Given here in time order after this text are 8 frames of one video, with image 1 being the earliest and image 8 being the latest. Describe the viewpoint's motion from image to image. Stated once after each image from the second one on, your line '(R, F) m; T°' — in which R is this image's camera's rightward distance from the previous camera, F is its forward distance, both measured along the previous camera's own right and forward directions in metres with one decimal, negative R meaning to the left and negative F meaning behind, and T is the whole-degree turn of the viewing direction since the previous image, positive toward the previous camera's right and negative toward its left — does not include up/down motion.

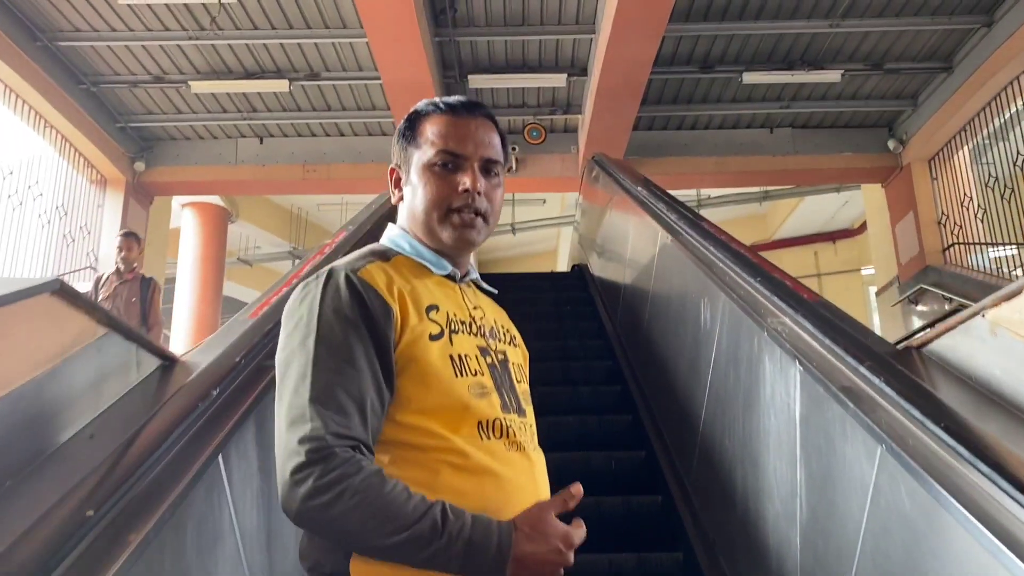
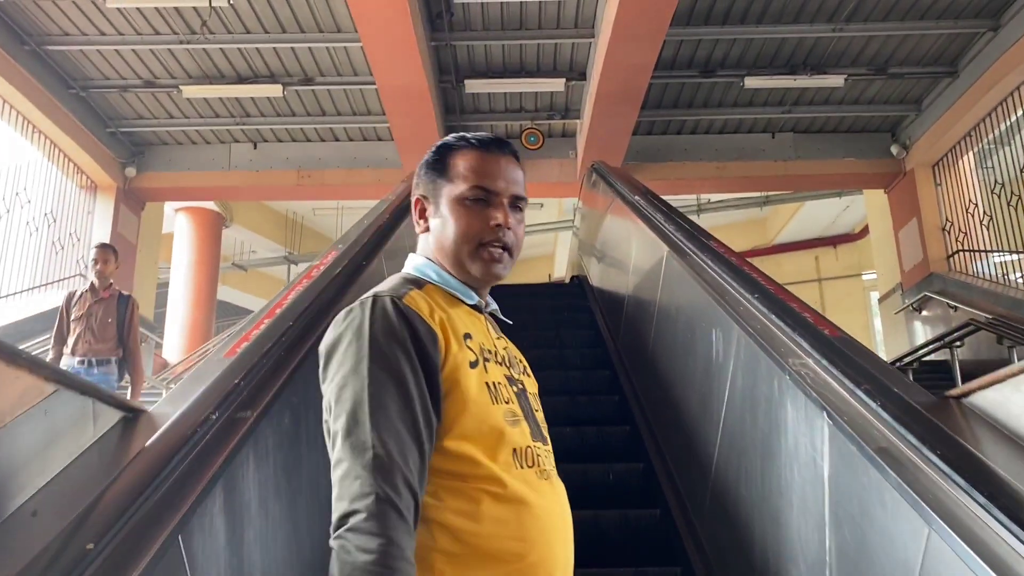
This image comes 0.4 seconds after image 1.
(0.0, +0.1) m; 0°
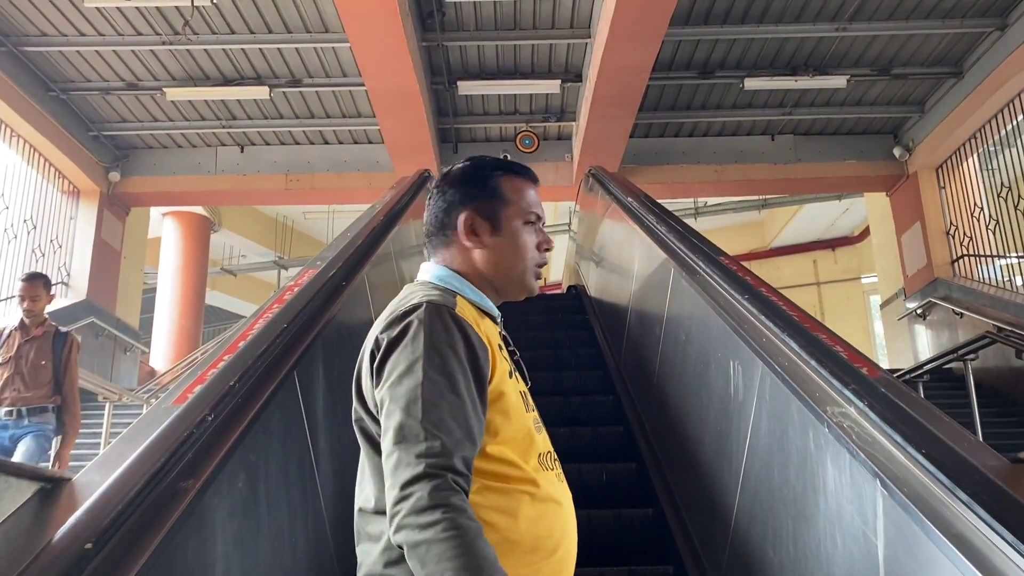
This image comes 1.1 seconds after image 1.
(0.0, +0.2) m; 0°
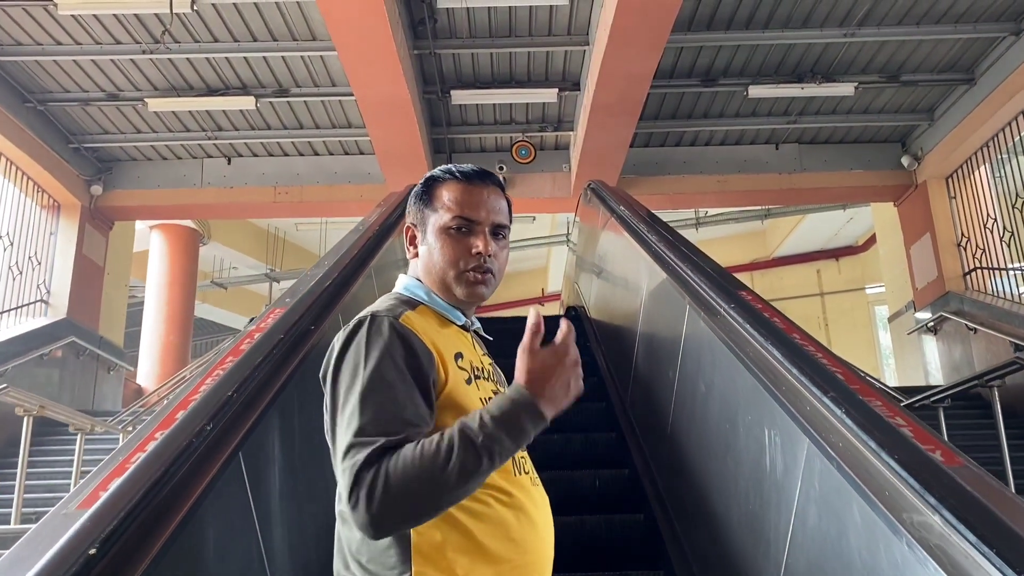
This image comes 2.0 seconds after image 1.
(0.0, +0.2) m; 0°
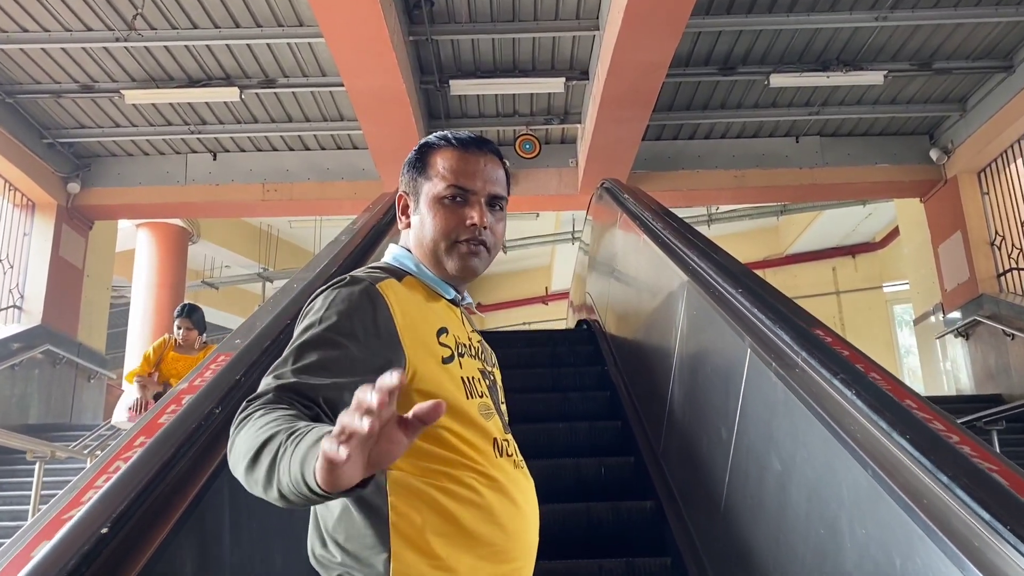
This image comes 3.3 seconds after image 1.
(0.0, +0.4) m; 0°
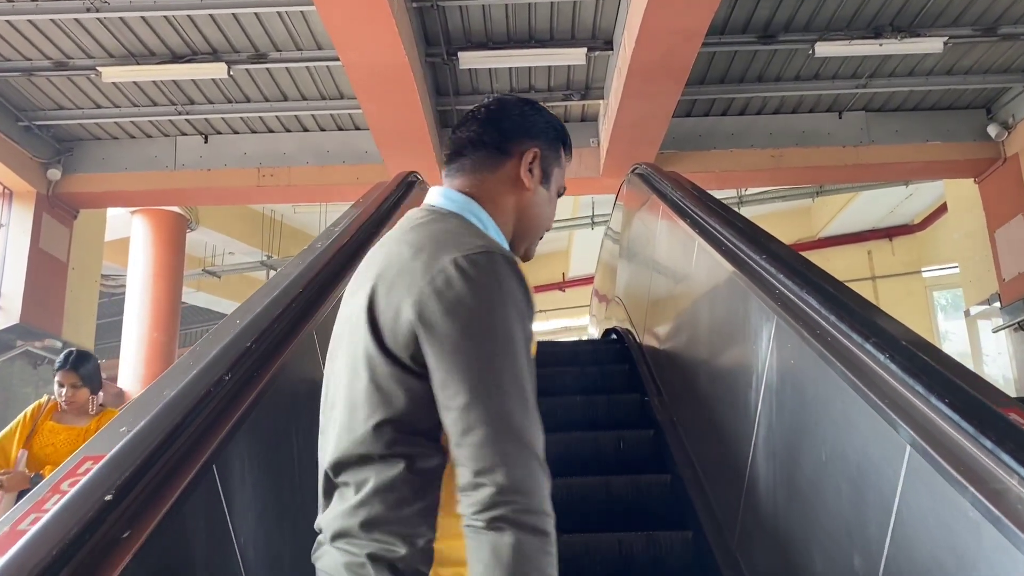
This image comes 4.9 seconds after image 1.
(0.0, +0.5) m; -1°
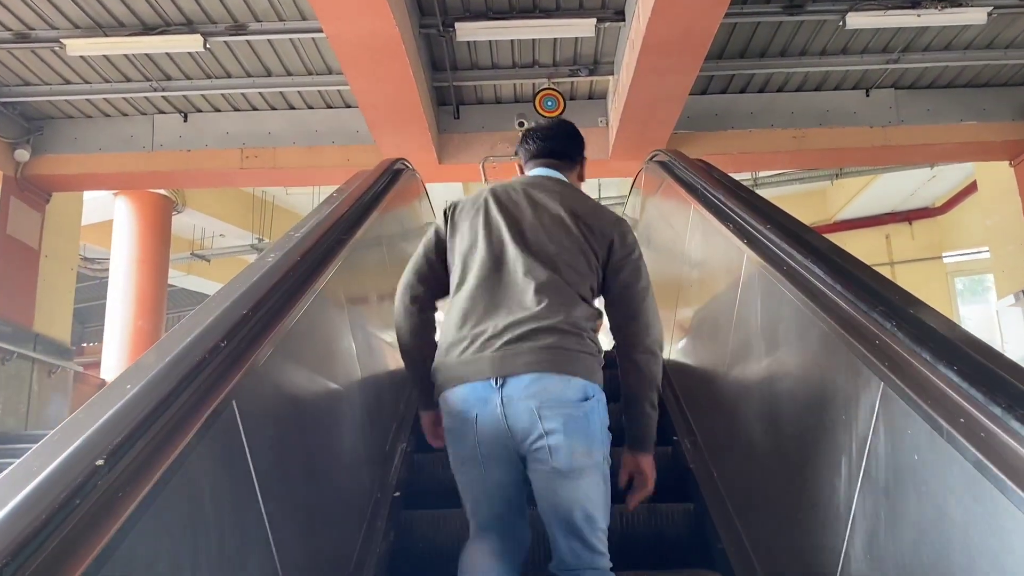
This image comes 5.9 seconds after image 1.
(0.0, +0.4) m; 0°
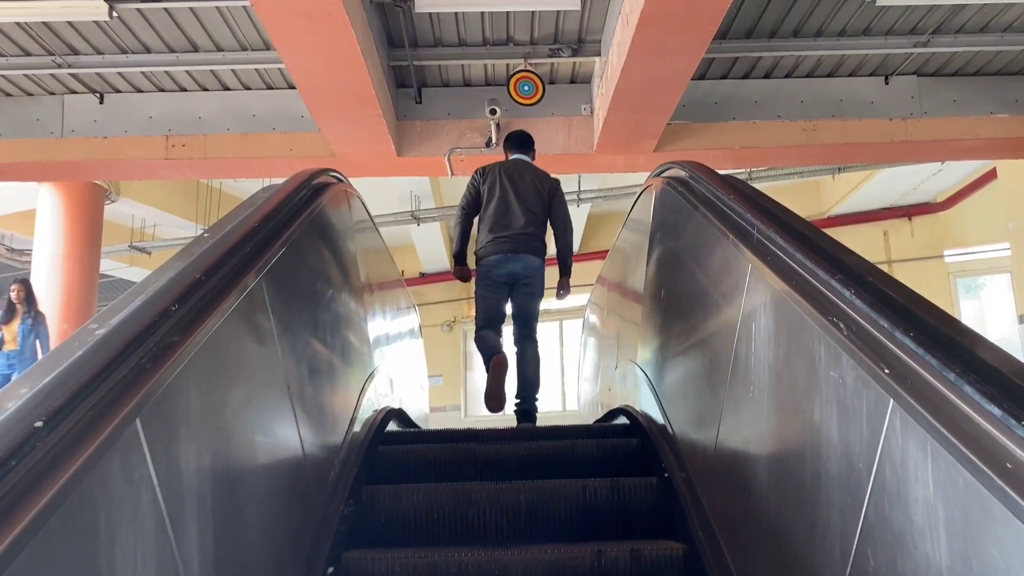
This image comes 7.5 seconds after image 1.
(0.0, +0.6) m; +2°
